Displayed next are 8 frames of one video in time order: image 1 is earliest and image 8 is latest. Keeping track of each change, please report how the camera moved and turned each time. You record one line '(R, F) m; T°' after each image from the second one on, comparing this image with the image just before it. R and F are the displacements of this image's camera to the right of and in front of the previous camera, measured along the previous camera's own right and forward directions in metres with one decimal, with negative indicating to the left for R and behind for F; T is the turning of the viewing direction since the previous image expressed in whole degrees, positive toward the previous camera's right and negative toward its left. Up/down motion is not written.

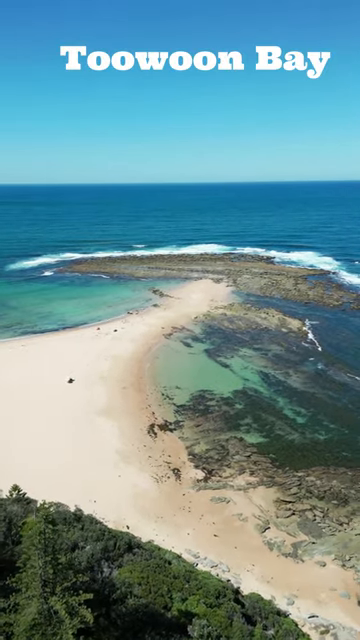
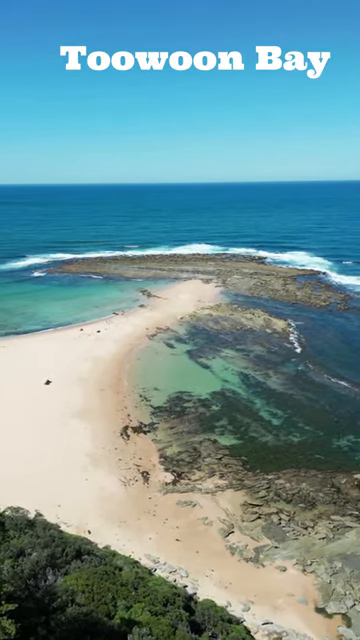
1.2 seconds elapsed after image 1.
(+1.4, +0.2) m; 0°
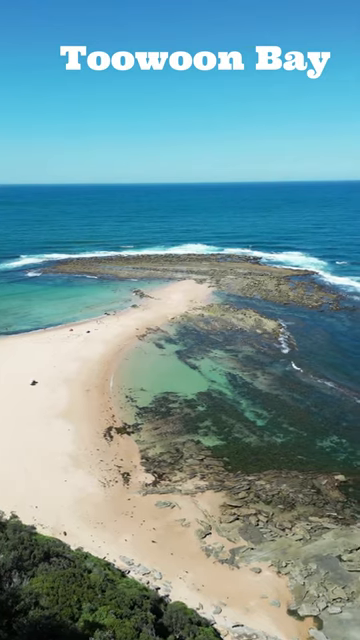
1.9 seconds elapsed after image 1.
(+0.9, +0.1) m; 0°
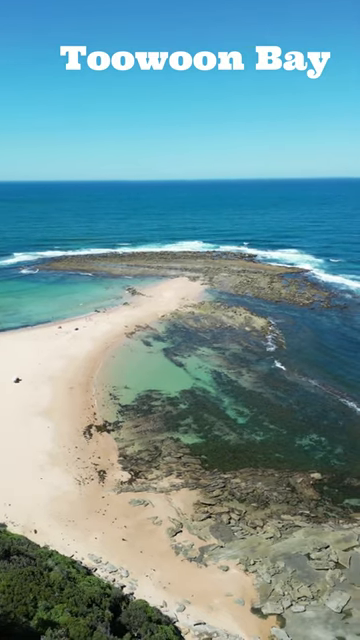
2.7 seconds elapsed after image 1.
(+1.2, 0.0) m; 0°
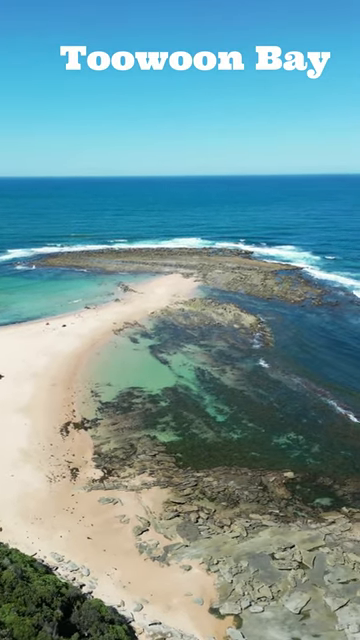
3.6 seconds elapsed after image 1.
(+1.4, +0.1) m; 0°
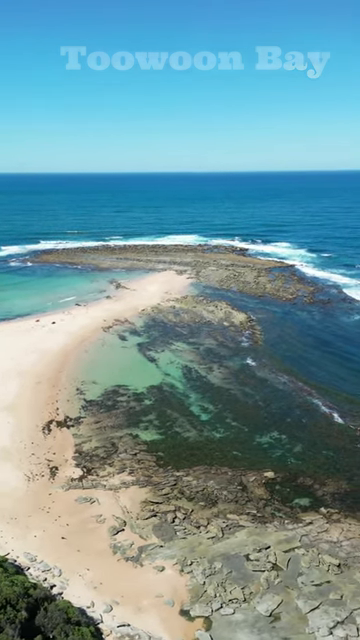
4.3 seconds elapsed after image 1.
(+0.9, +0.2) m; 0°
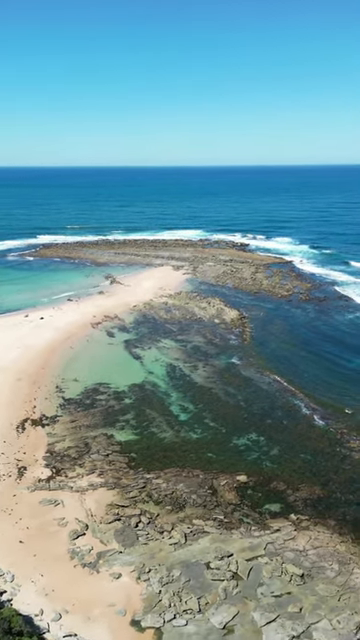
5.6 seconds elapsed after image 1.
(+1.7, +0.6) m; -1°
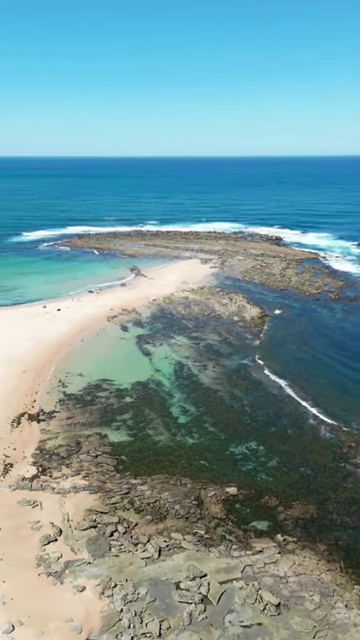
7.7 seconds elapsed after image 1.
(+2.1, +1.2) m; -5°
